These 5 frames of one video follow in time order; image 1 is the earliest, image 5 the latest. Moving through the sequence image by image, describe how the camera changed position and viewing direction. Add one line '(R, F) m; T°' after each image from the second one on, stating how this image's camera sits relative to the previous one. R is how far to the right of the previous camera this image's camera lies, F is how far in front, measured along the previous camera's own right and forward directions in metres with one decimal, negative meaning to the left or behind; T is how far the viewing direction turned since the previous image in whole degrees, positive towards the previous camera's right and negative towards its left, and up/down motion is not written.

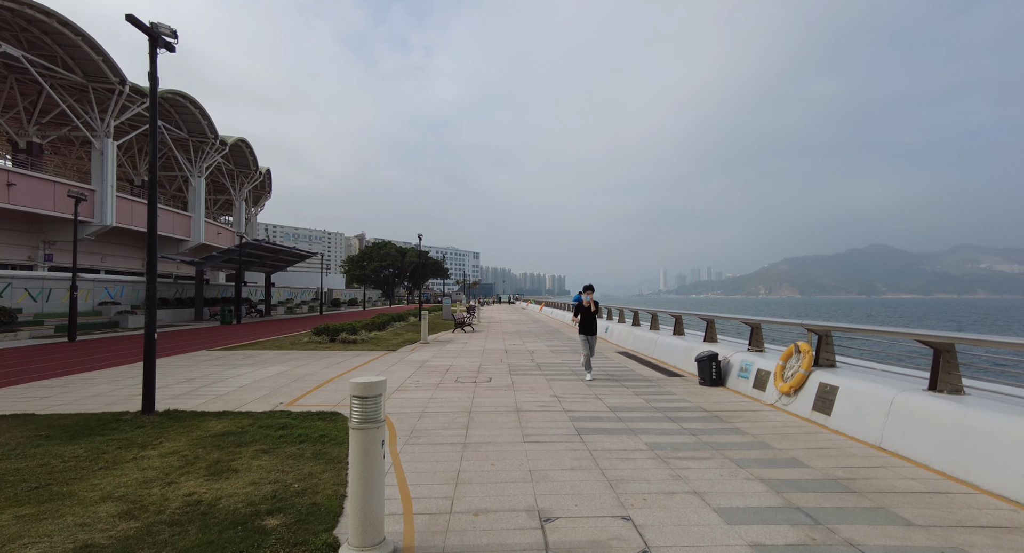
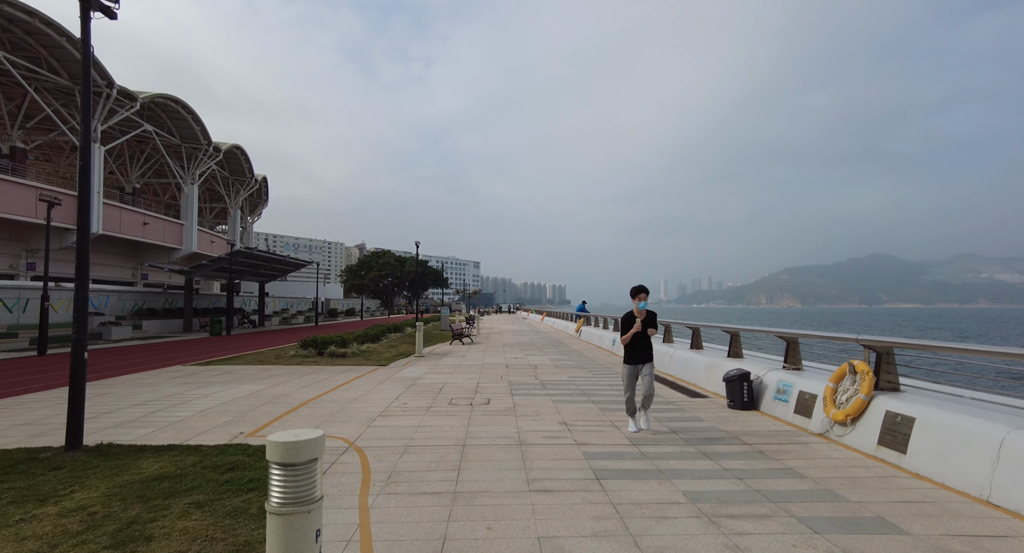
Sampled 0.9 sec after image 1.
(0.0, +1.1) m; 0°
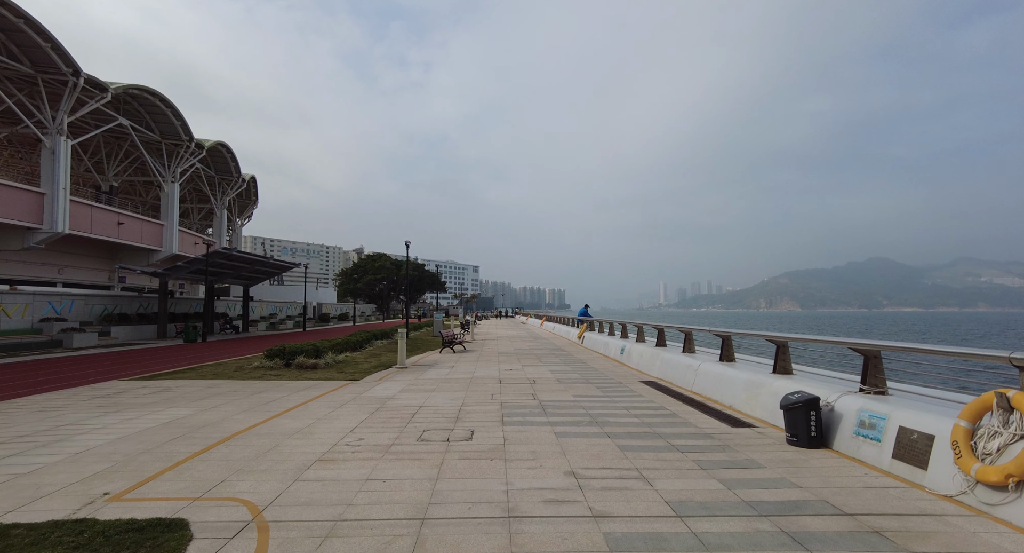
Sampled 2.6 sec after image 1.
(+0.1, +2.0) m; 0°
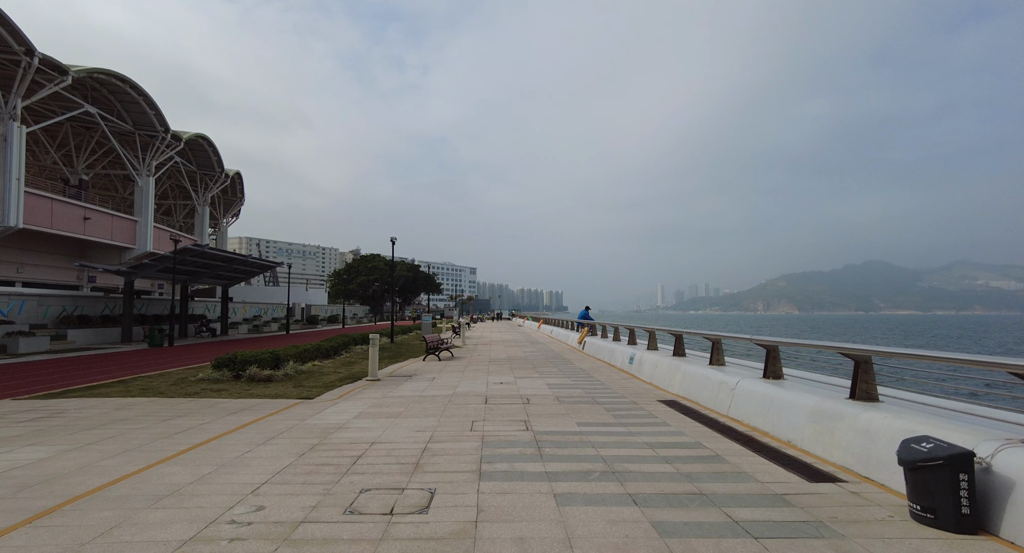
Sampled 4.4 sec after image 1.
(+0.2, +2.2) m; 0°
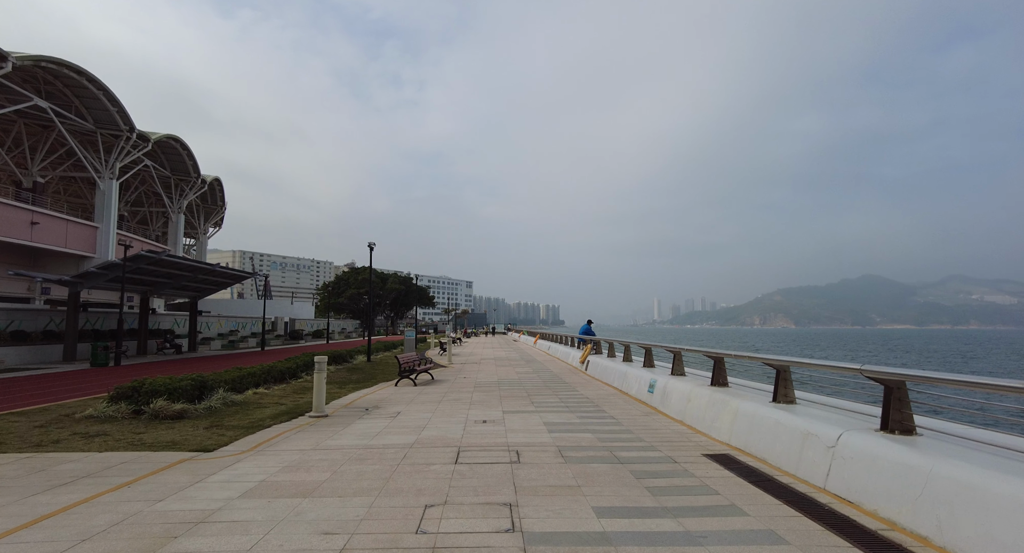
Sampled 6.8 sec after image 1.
(+0.2, +2.8) m; 0°
